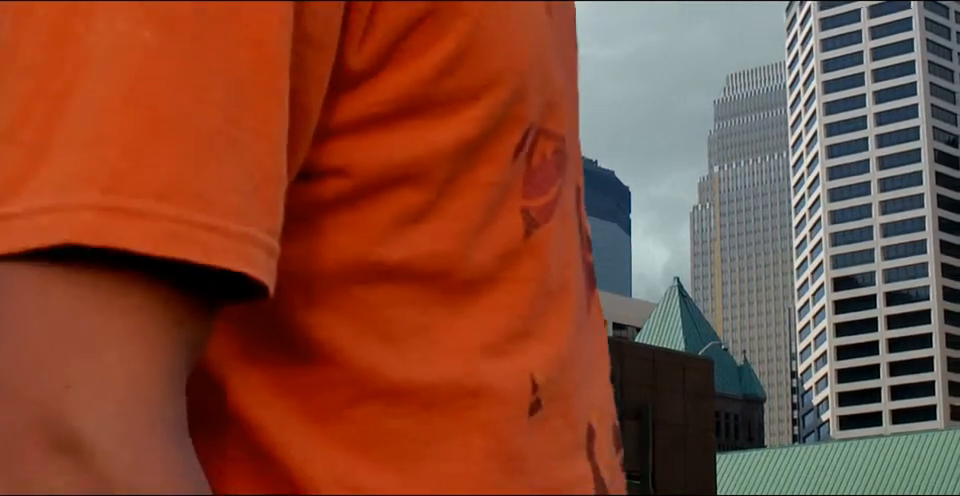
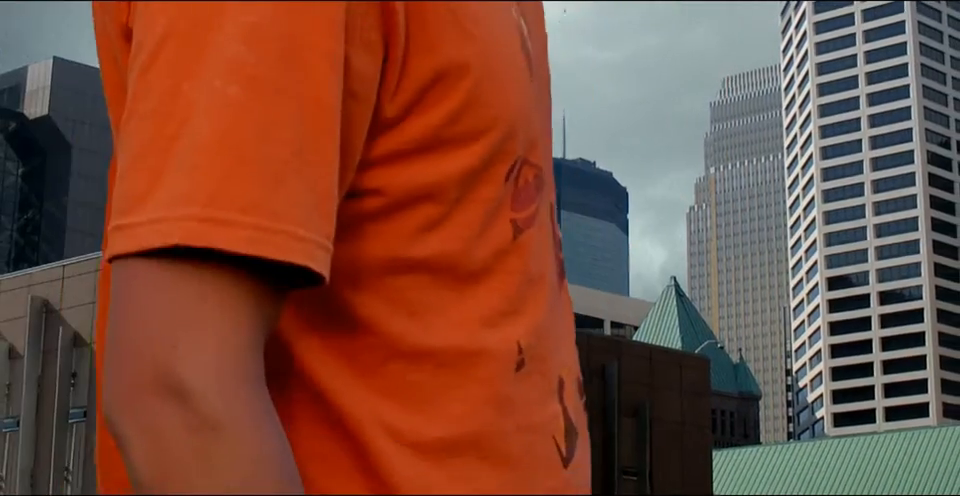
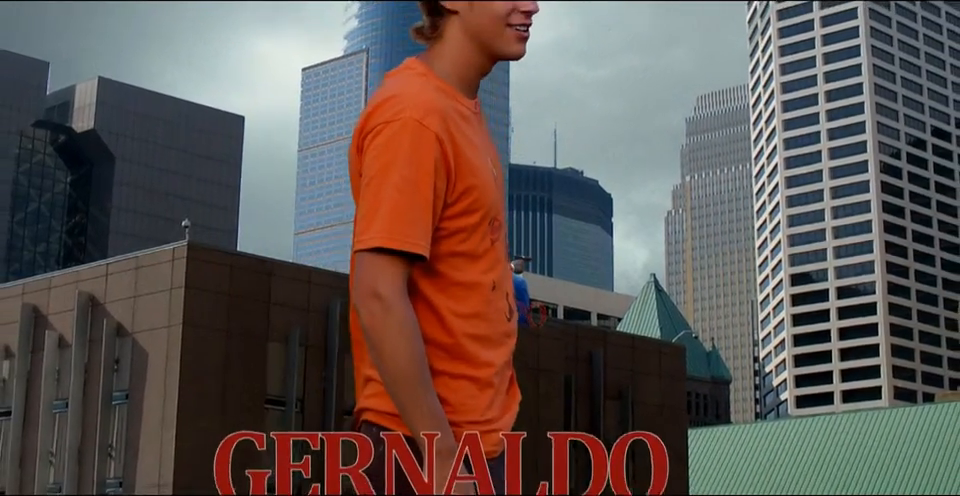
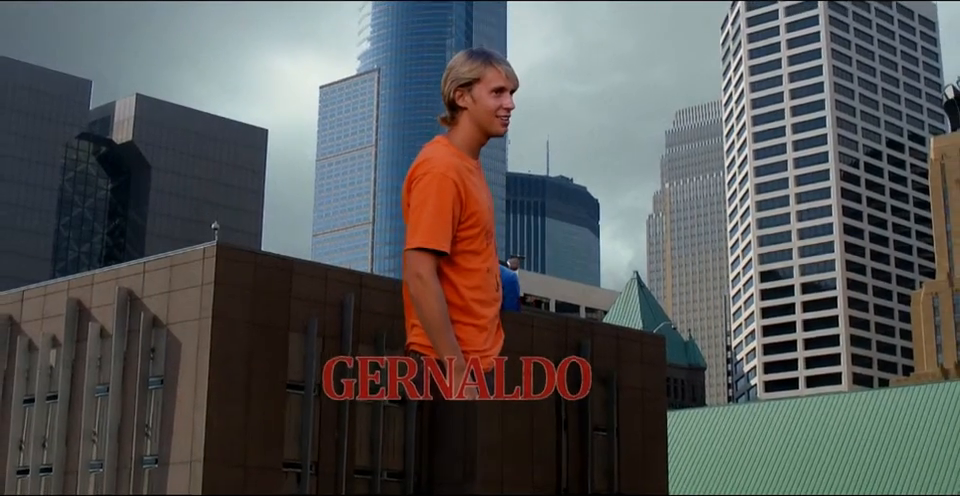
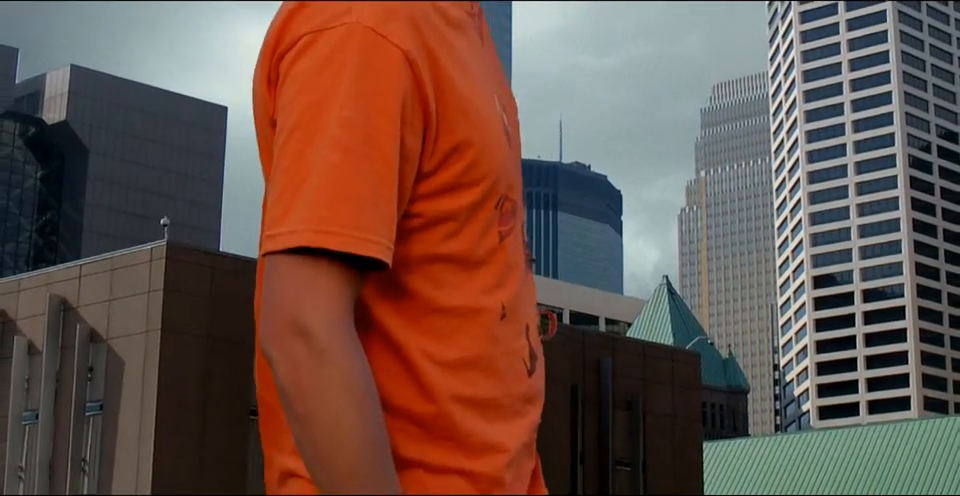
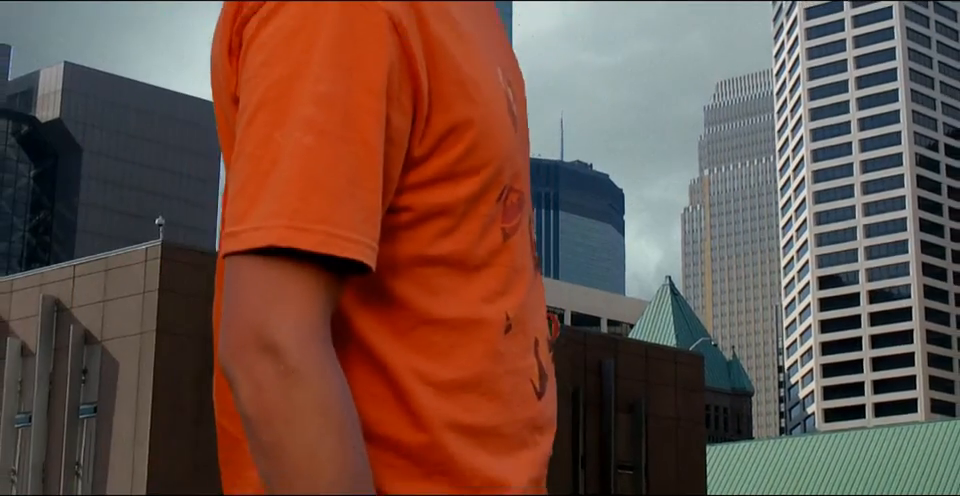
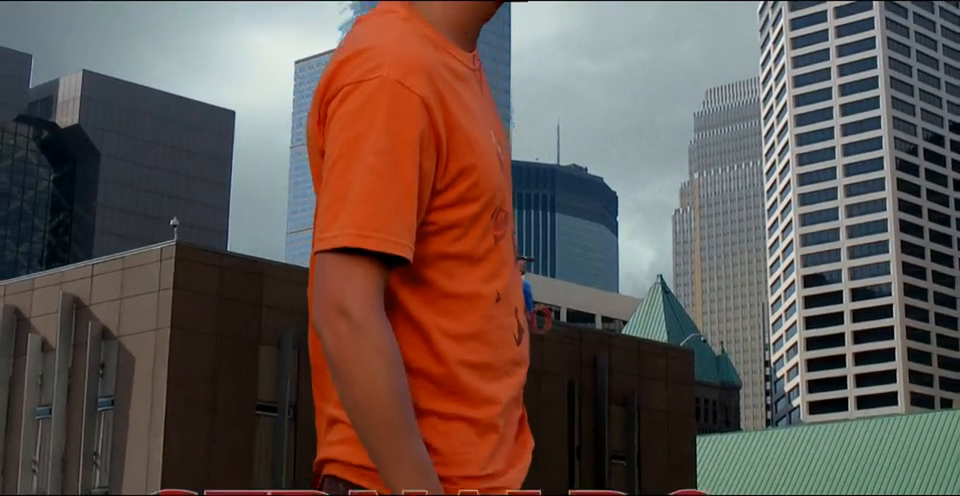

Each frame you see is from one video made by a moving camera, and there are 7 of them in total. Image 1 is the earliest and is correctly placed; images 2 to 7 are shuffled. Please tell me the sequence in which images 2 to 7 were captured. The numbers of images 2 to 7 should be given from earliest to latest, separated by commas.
2, 6, 5, 7, 3, 4
